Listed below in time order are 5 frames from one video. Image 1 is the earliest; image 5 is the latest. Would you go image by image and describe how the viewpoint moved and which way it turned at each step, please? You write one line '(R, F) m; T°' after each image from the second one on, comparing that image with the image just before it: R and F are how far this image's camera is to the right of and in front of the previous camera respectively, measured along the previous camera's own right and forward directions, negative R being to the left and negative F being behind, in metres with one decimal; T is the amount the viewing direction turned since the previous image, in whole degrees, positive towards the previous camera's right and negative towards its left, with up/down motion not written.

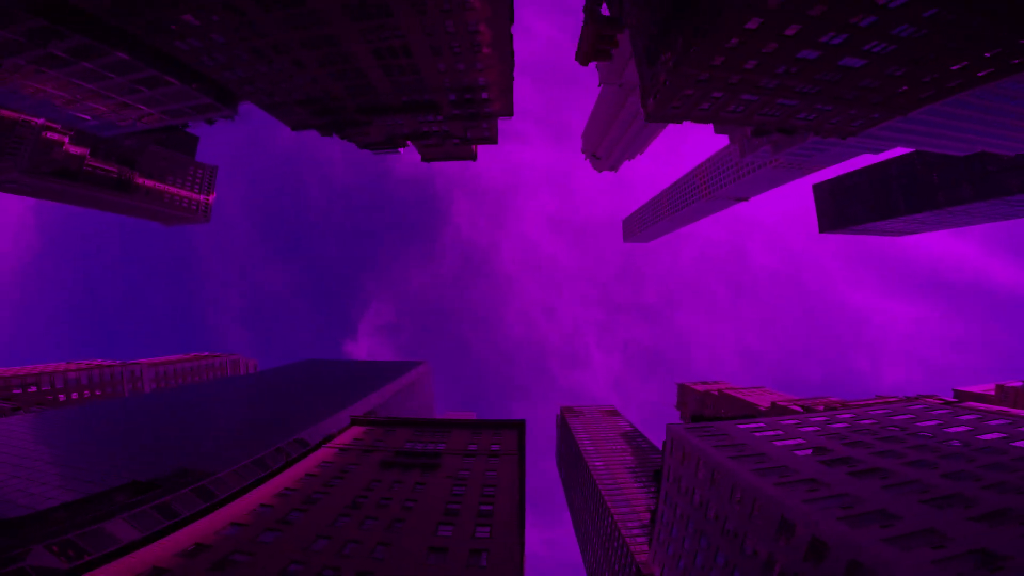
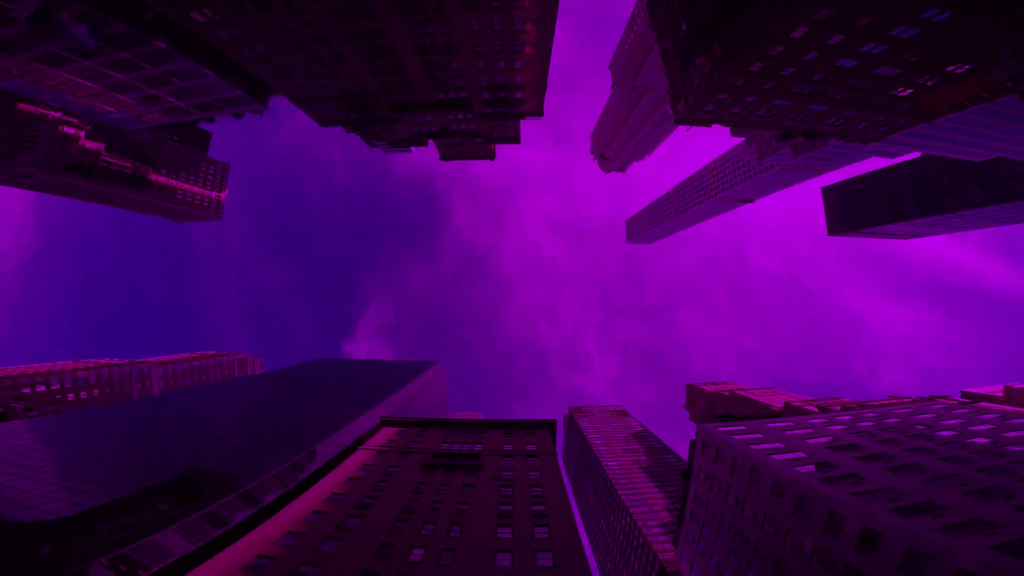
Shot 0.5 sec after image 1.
(-2.7, 0.0) m; +1°
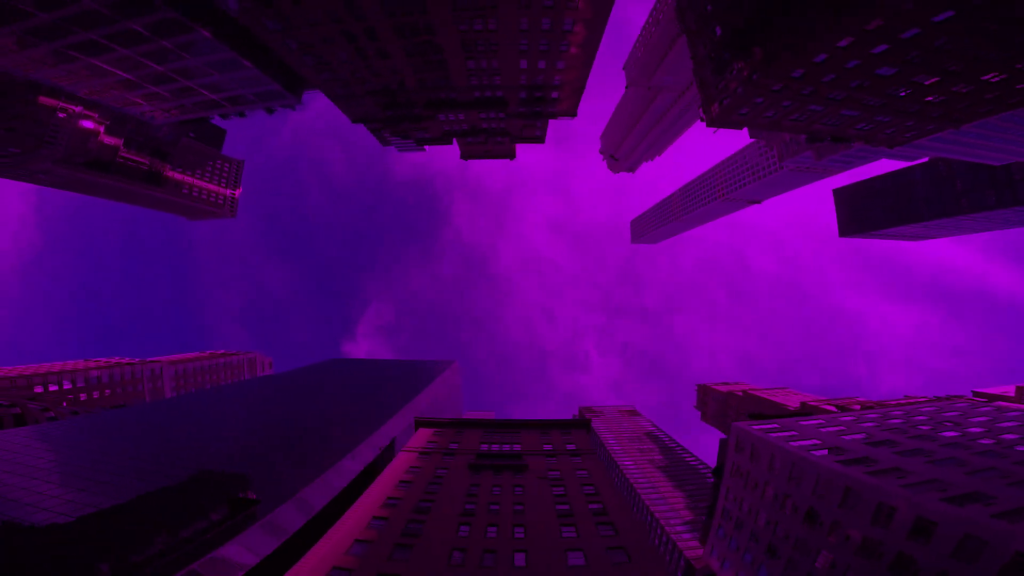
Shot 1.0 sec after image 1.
(-2.9, 0.0) m; +1°
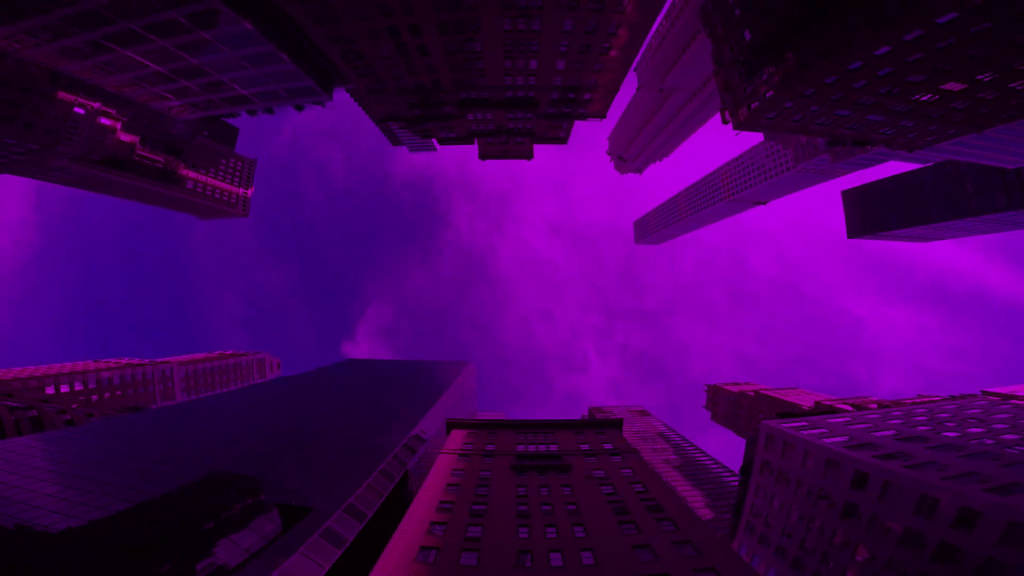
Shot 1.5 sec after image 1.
(-2.8, 0.0) m; +1°
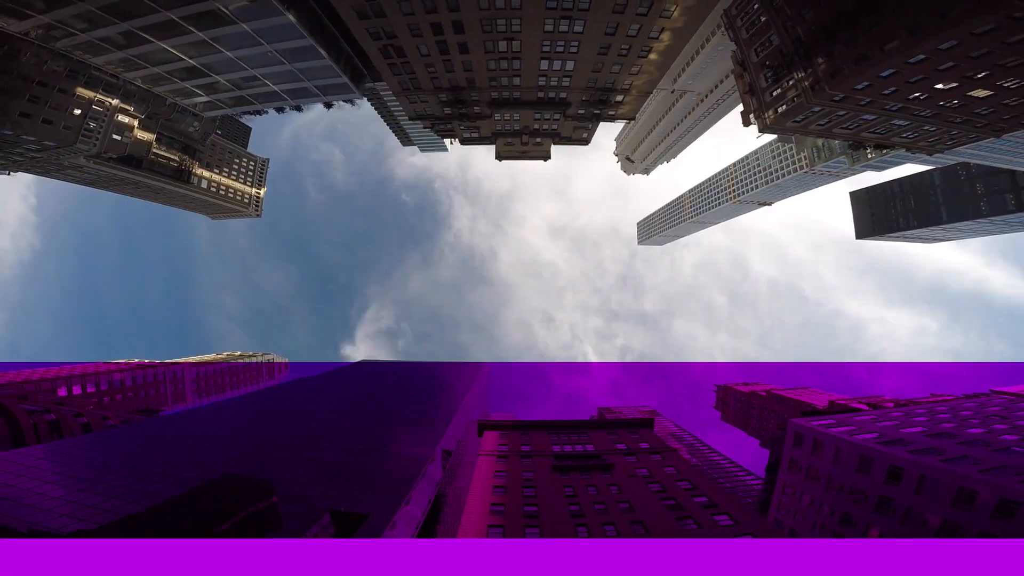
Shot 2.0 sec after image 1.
(-2.7, +0.1) m; +1°
